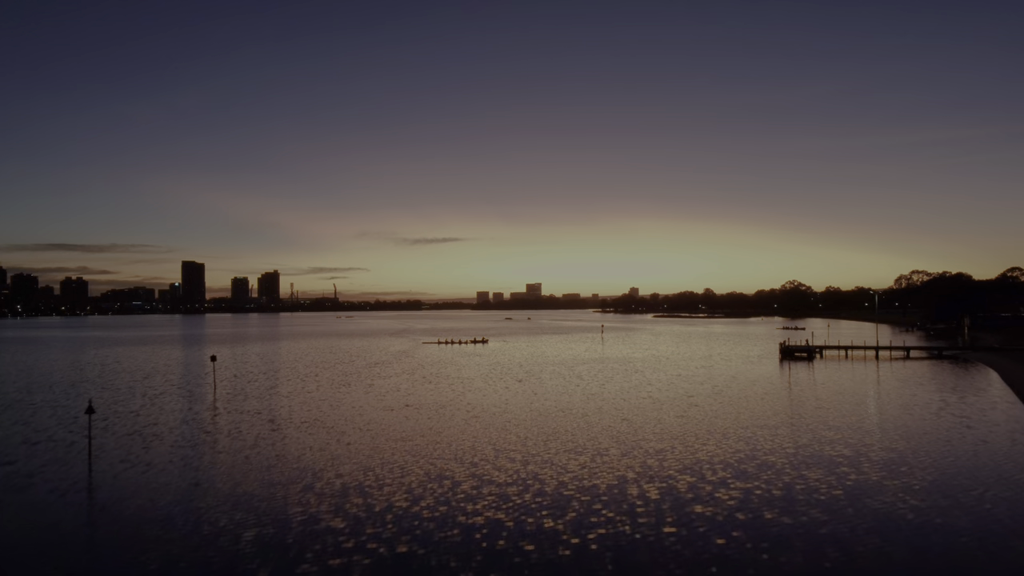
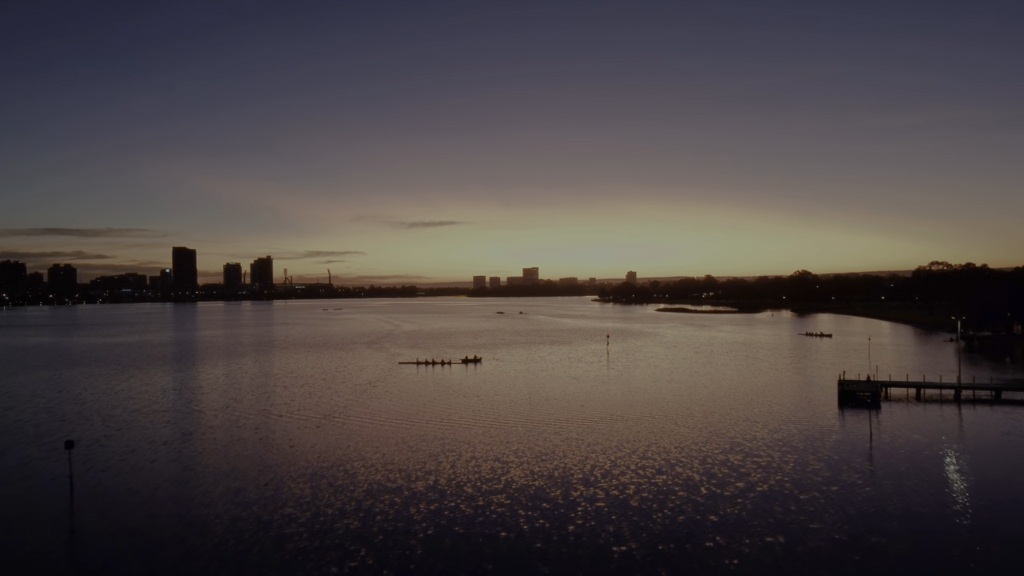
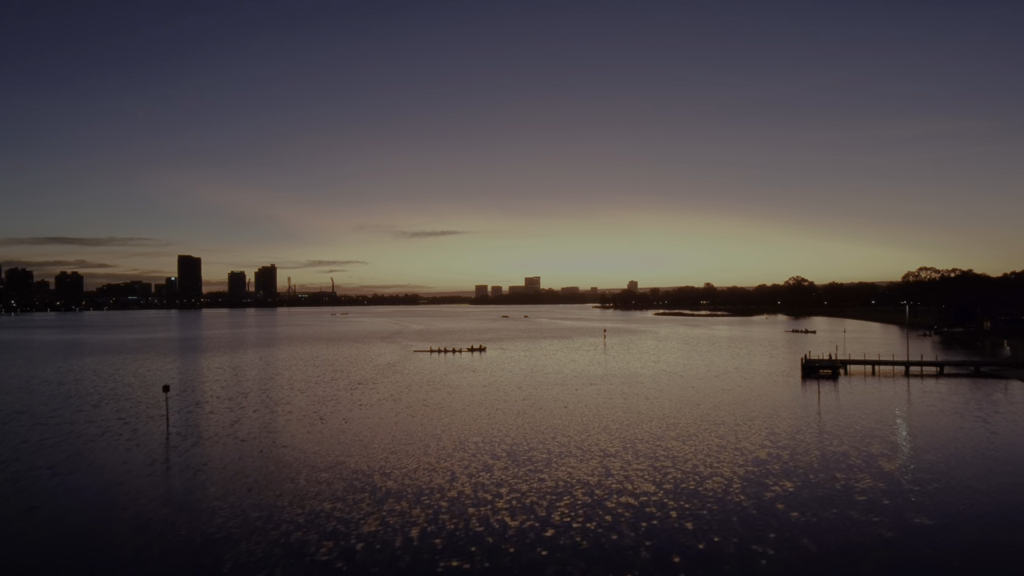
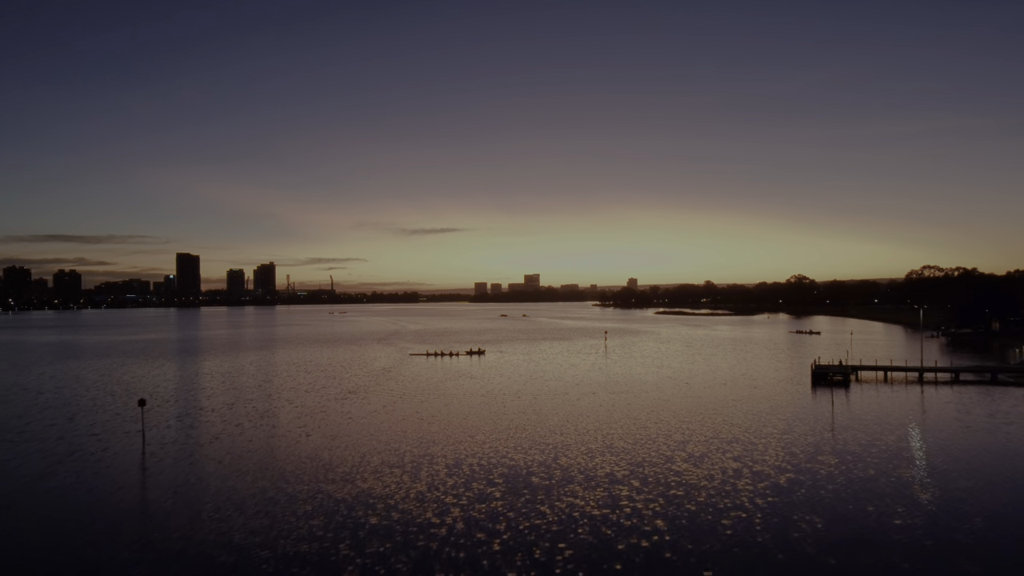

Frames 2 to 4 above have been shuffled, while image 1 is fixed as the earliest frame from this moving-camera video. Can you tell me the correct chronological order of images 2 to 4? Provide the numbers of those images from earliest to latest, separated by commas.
3, 4, 2
